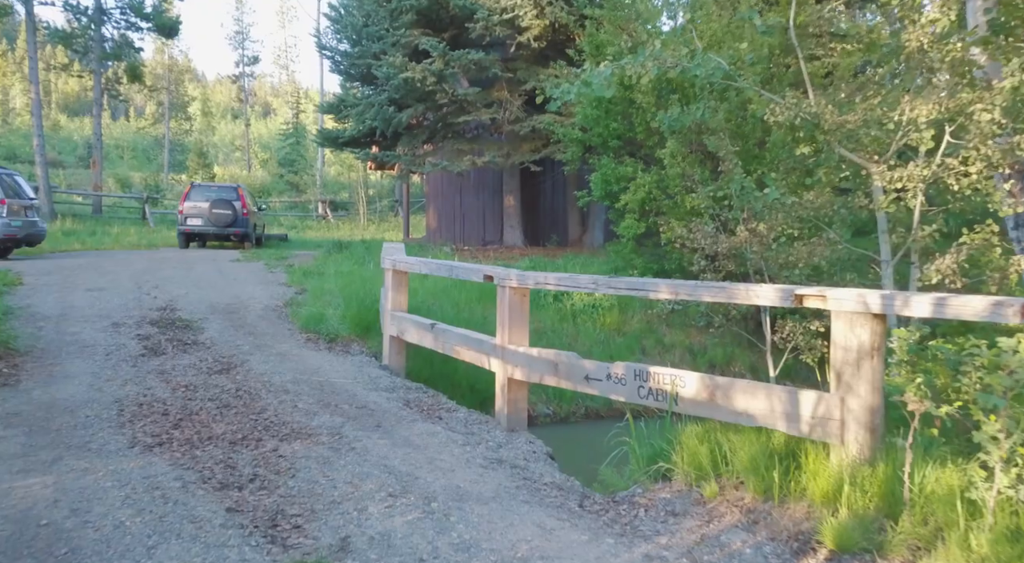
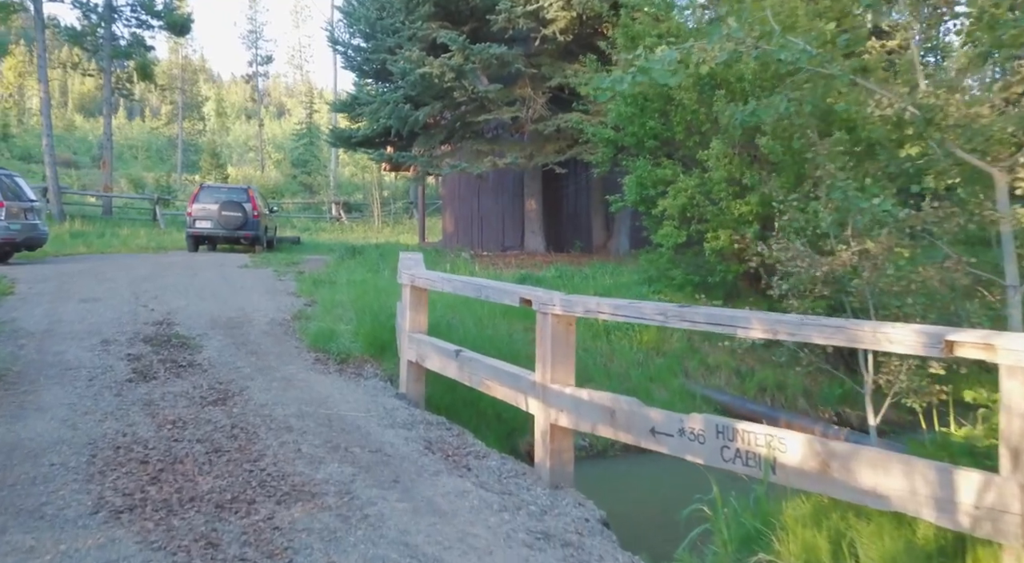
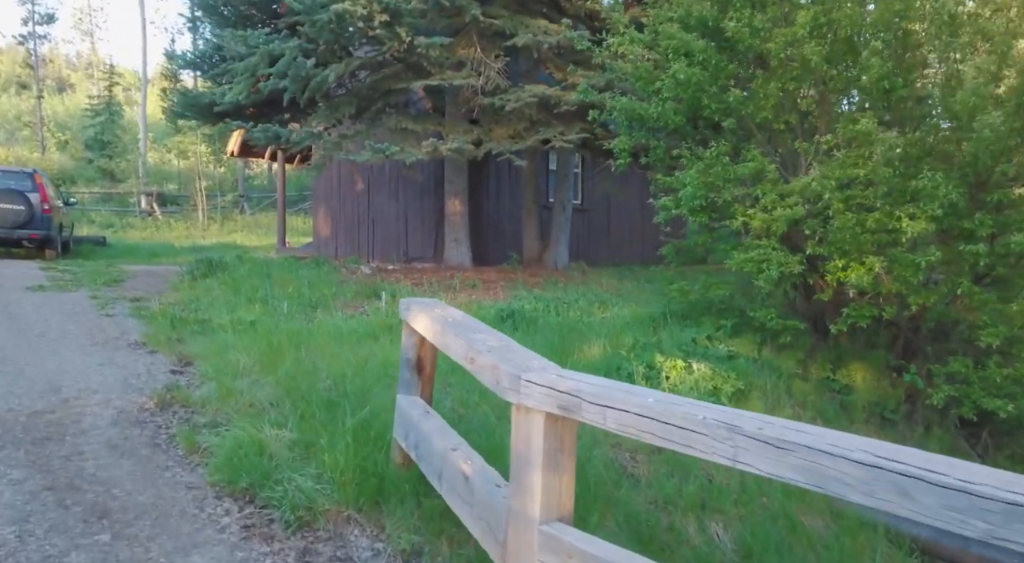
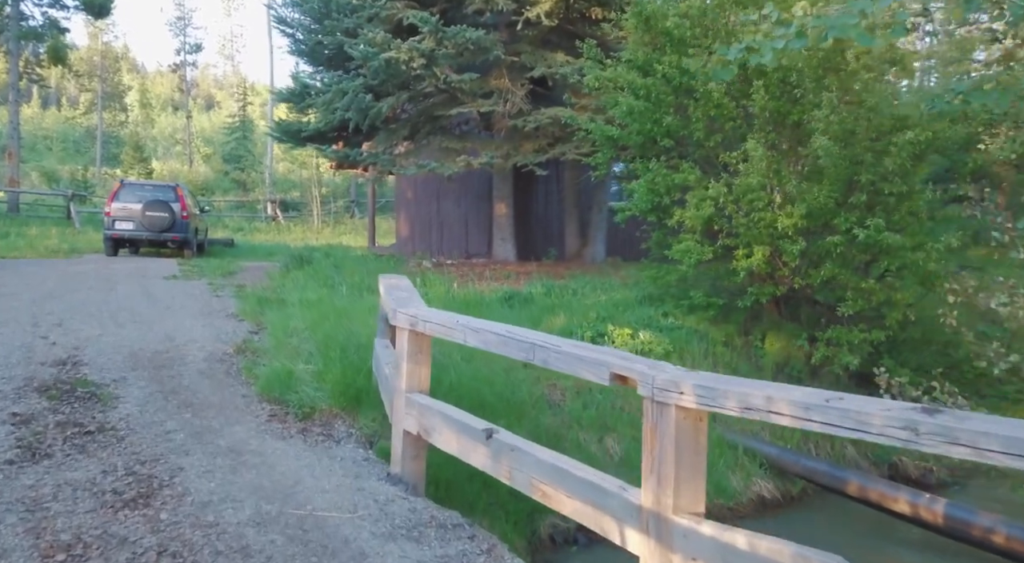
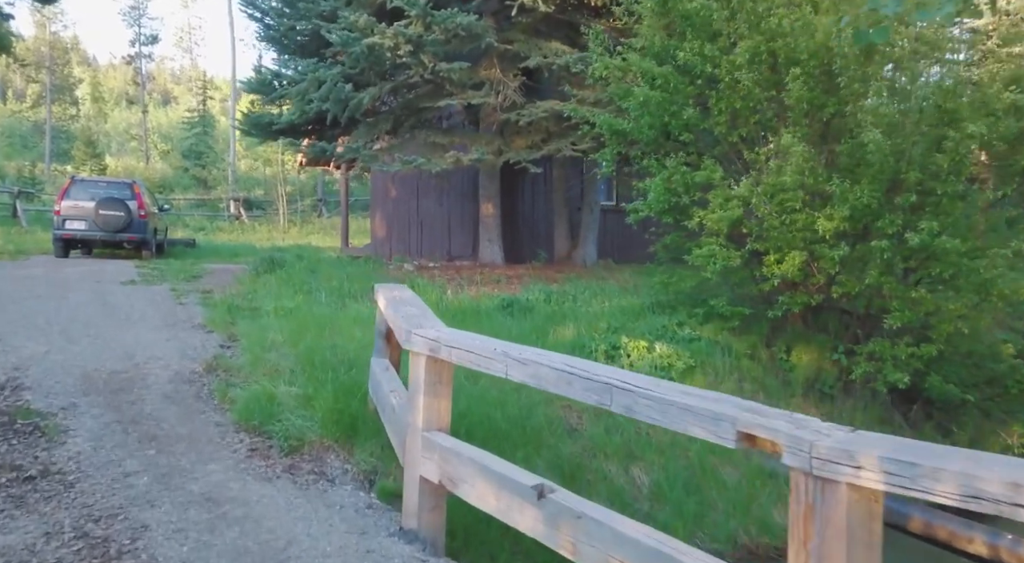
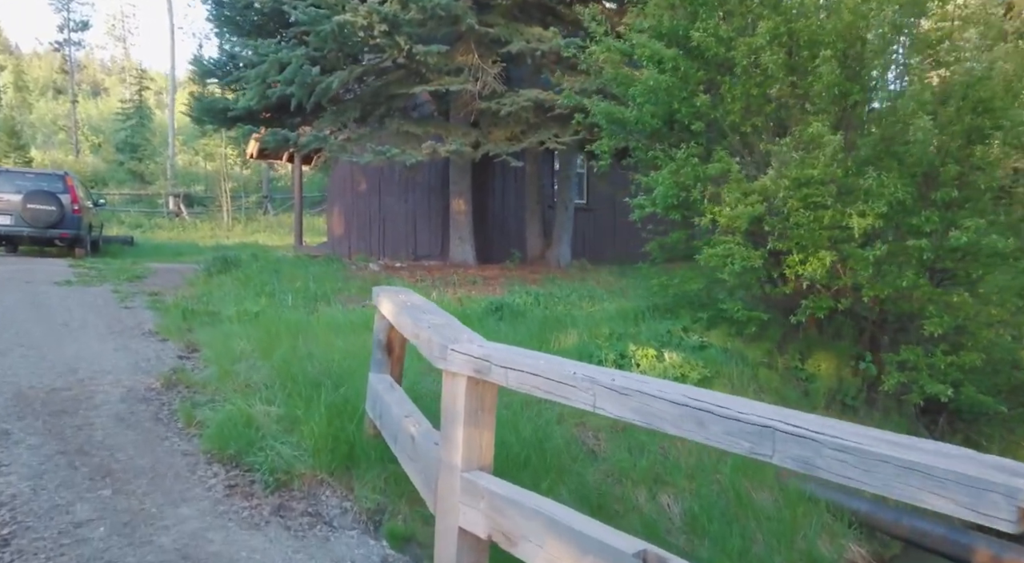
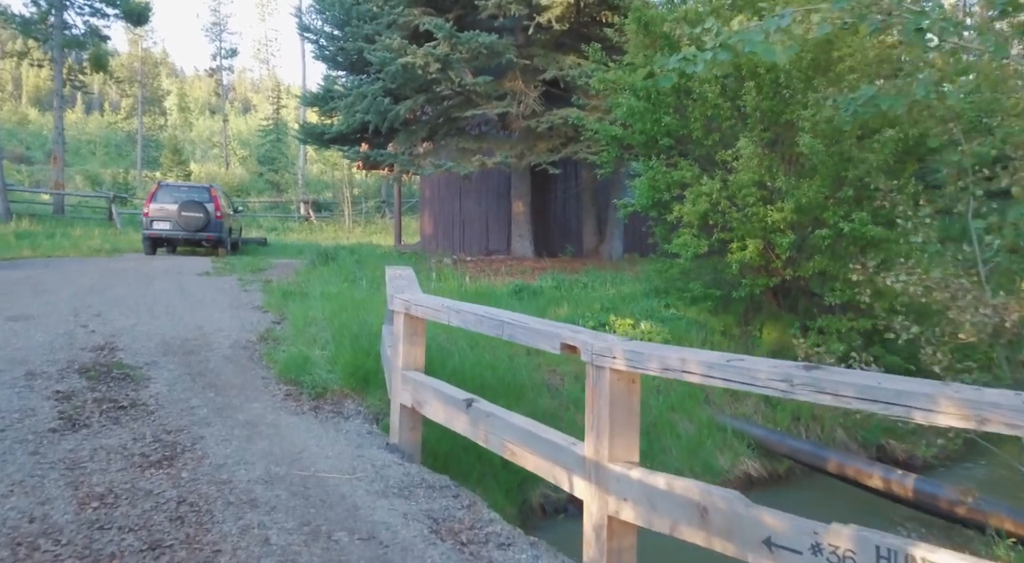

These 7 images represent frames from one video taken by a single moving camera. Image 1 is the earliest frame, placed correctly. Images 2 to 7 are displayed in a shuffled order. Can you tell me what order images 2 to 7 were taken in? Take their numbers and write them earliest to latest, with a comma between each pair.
2, 7, 4, 5, 6, 3
